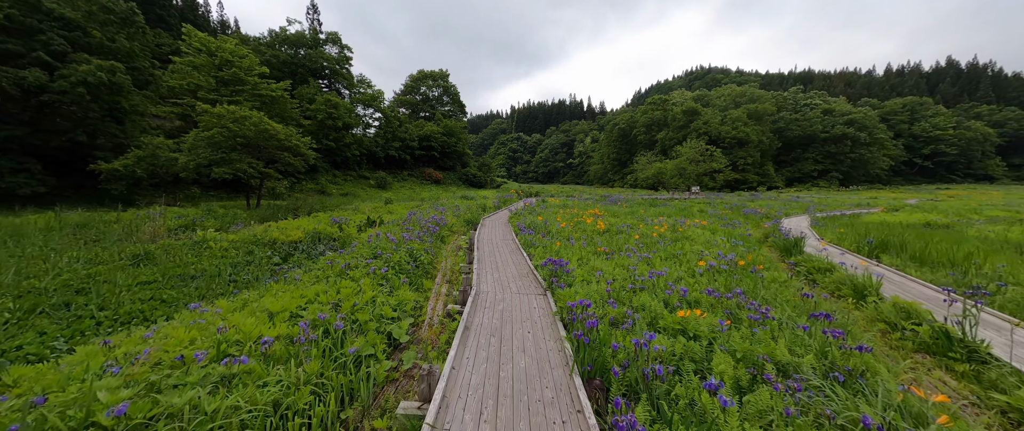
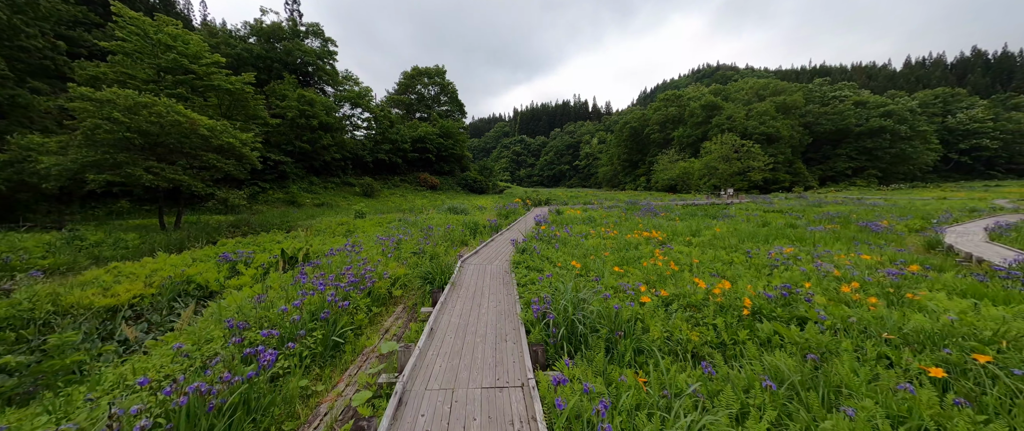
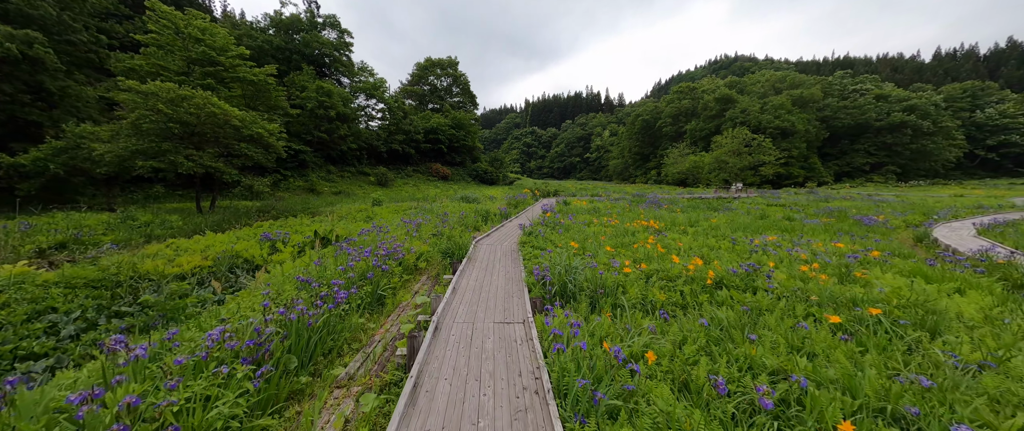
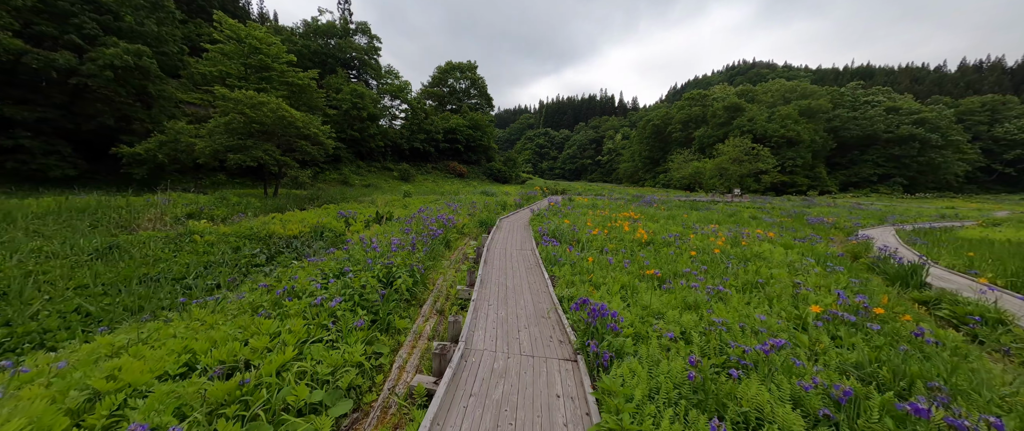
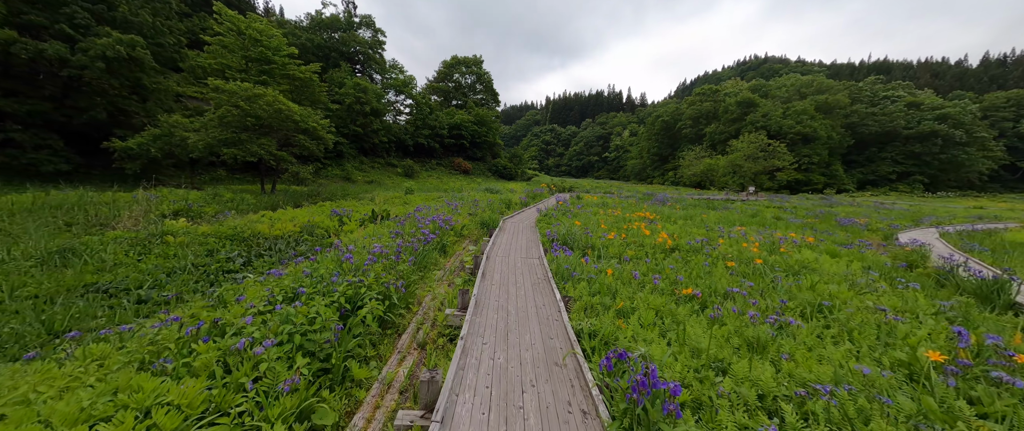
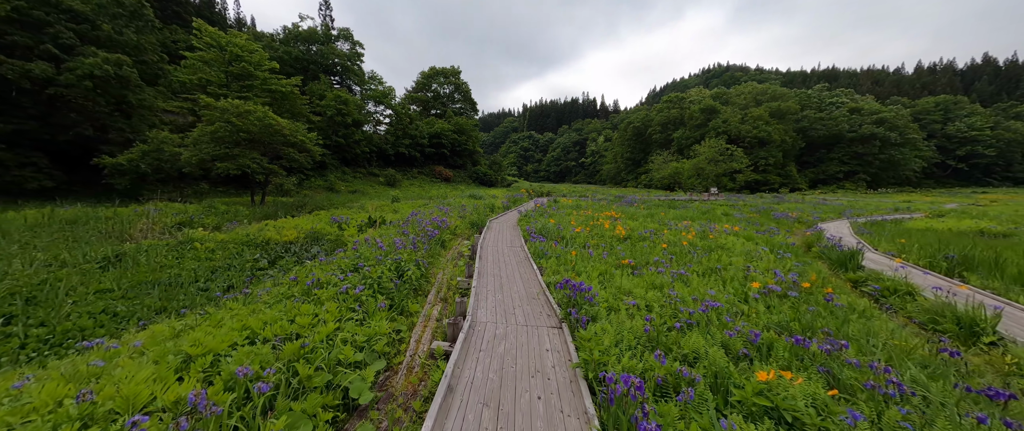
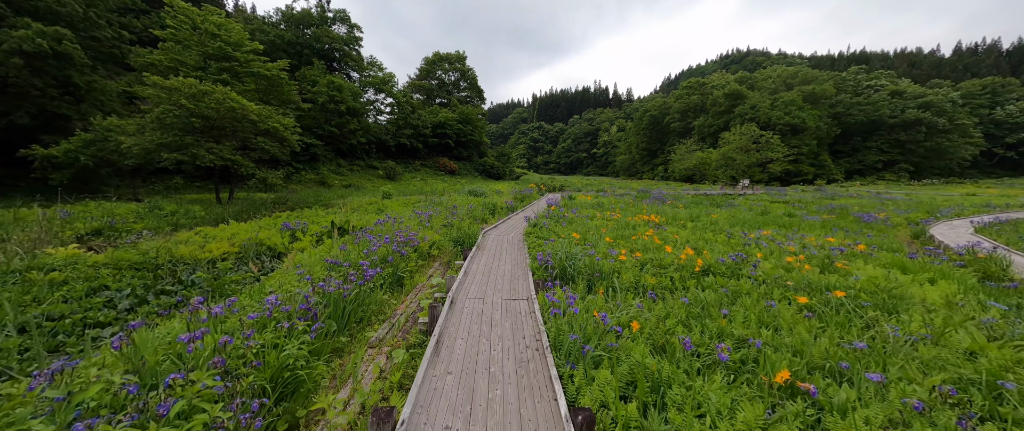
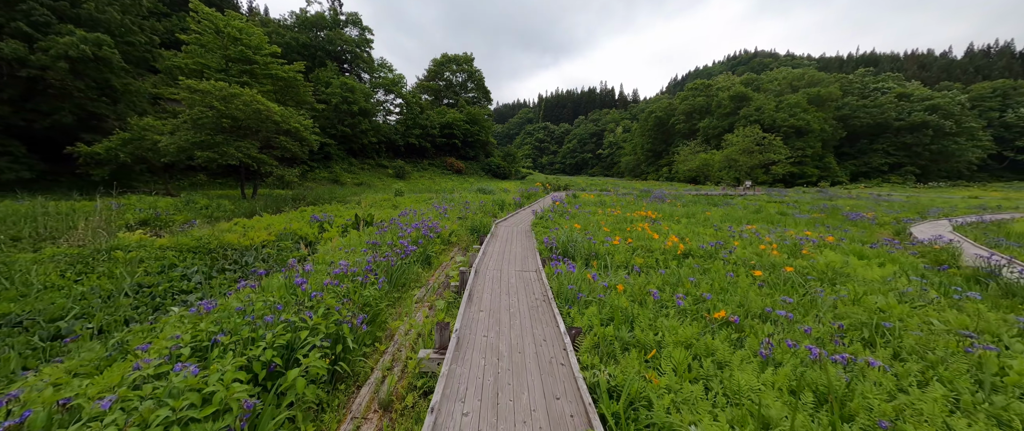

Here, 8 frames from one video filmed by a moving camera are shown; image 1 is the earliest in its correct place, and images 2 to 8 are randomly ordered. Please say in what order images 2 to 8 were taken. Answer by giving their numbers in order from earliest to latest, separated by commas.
6, 4, 5, 8, 7, 3, 2
